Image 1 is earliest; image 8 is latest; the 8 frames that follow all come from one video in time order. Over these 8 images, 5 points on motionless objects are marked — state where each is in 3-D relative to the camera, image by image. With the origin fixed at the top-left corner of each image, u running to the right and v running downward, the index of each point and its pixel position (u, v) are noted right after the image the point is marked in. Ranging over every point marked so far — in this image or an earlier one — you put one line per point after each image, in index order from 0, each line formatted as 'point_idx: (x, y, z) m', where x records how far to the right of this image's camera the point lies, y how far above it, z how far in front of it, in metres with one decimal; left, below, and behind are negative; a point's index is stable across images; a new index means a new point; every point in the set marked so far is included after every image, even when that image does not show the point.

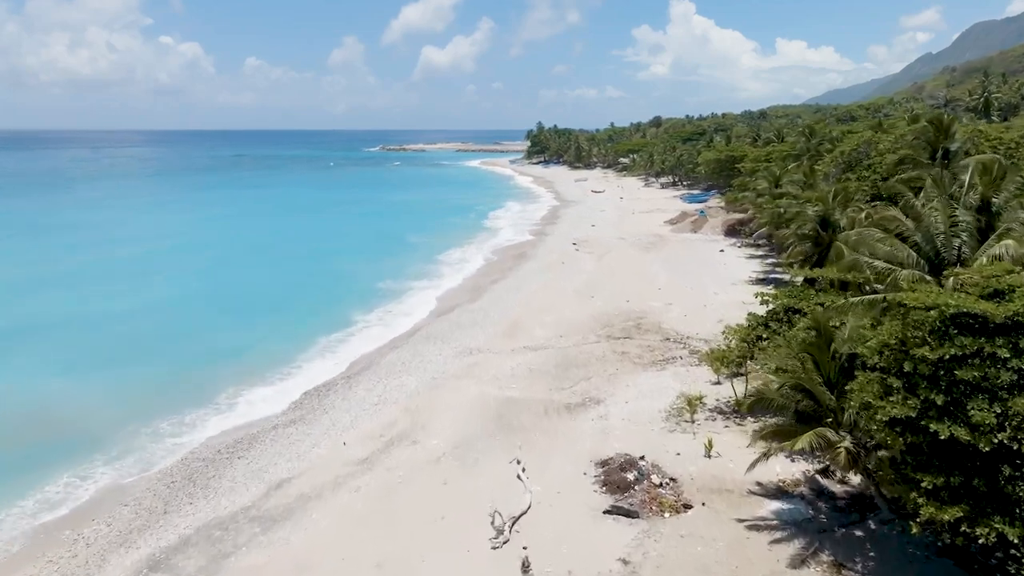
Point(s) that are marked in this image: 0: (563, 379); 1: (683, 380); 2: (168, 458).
0: (+1.5, -2.7, +19.4) m
1: (+4.8, -2.6, +18.7) m
2: (-8.3, -4.1, +15.9) m
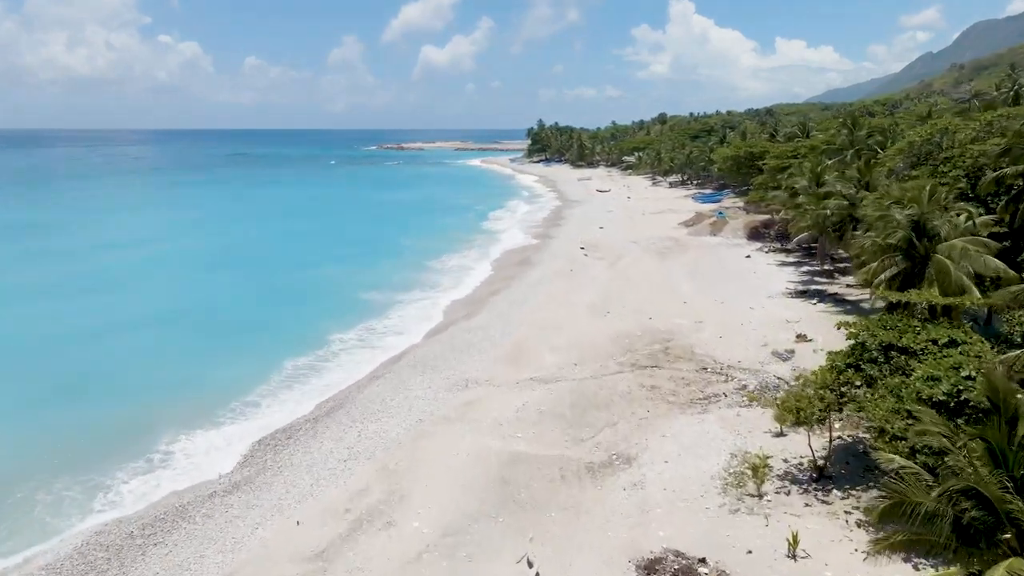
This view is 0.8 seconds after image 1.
0: (+1.6, -3.2, +15.5) m
1: (+5.0, -3.2, +14.8) m
2: (-8.2, -4.7, +12.0) m
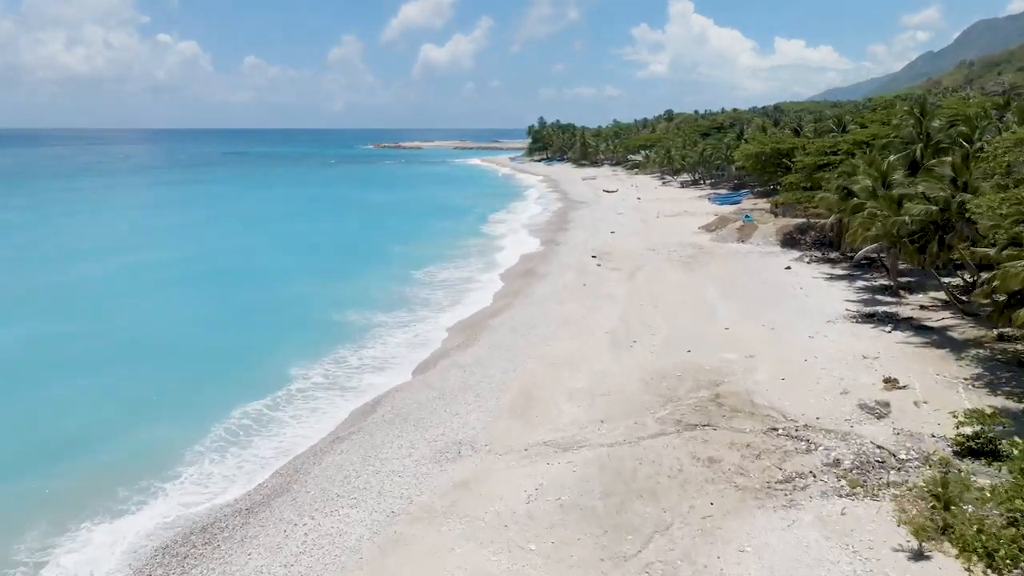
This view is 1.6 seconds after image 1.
0: (+1.8, -4.0, +10.9) m
1: (+5.1, -3.9, +10.2) m
2: (-8.0, -5.4, +7.4) m
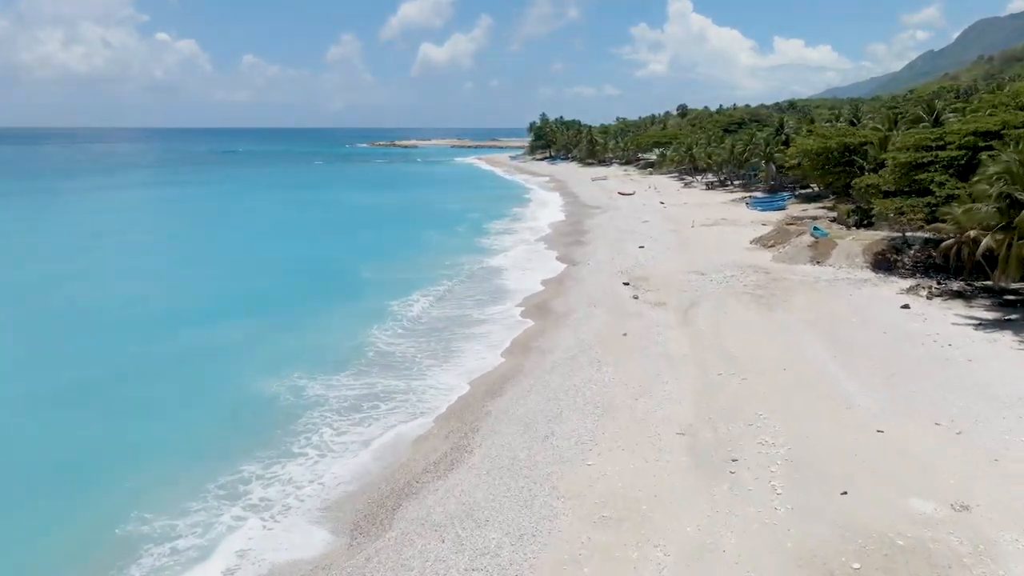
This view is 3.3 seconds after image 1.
0: (+2.1, -5.5, +2.5) m
1: (+5.4, -5.4, +1.7) m
2: (-7.7, -6.9, -1.1) m
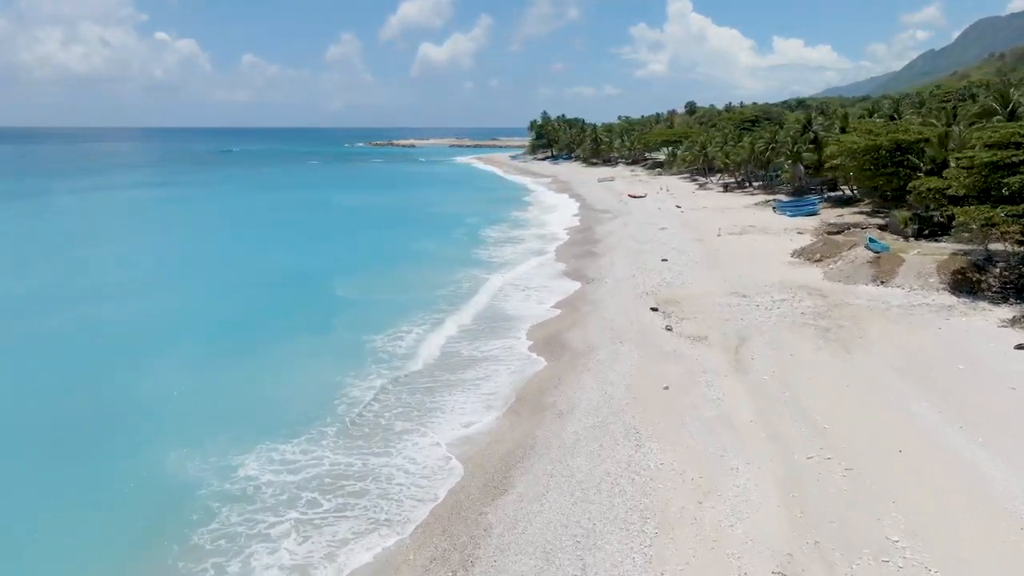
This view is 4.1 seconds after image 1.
0: (+2.3, -6.4, -2.2) m
1: (+5.6, -6.3, -2.9) m
2: (-7.6, -7.8, -5.7) m
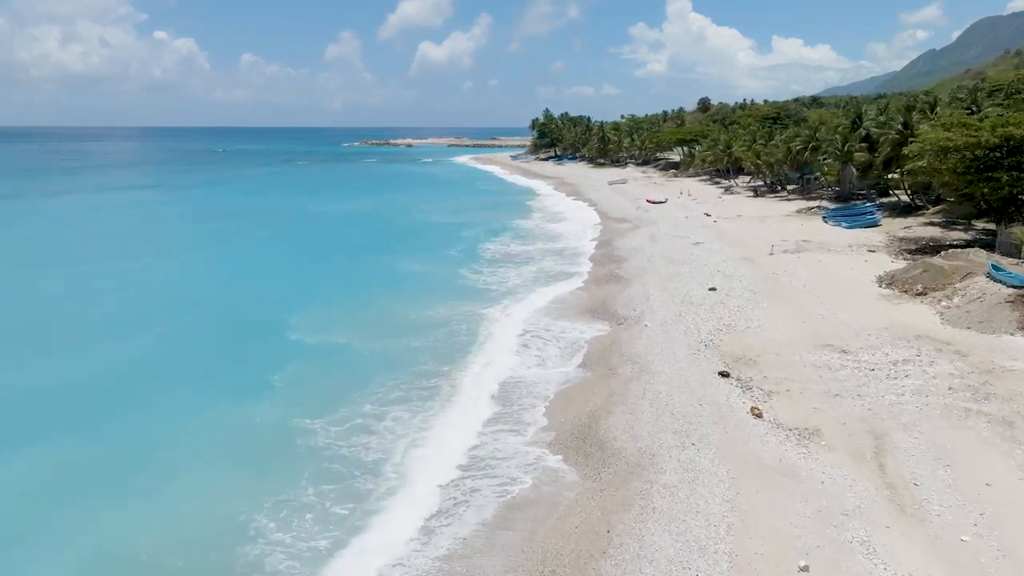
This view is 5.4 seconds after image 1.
0: (+2.5, -7.7, -8.8) m
1: (+5.8, -7.7, -9.5) m
2: (-7.3, -9.2, -12.3) m
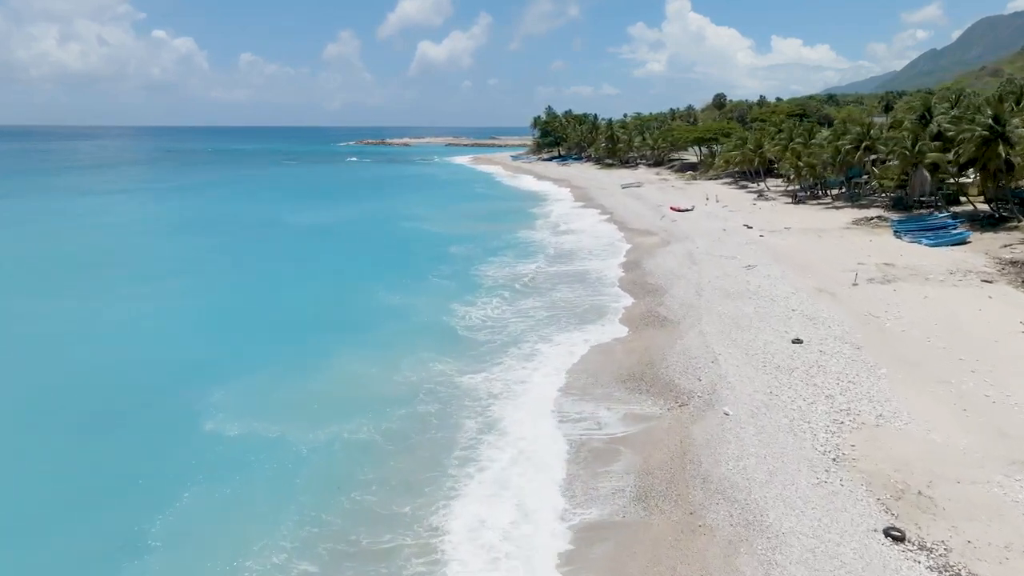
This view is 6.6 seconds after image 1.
0: (+2.8, -9.1, -15.5) m
1: (+6.1, -9.1, -16.2) m
2: (-7.0, -10.6, -19.0) m
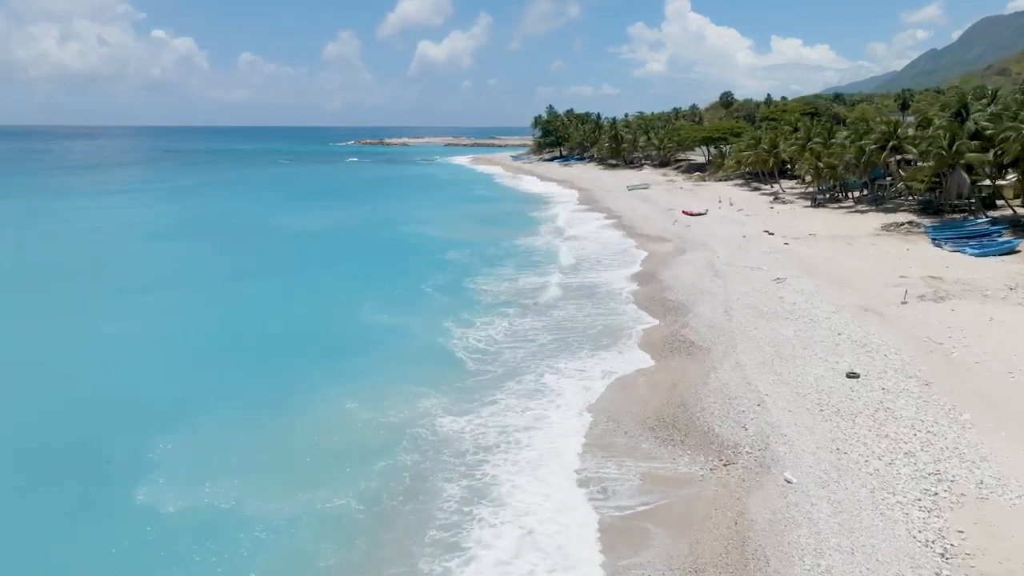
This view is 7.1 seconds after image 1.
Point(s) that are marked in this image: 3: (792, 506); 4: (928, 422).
0: (+2.9, -9.7, -18.2) m
1: (+6.2, -9.7, -18.9) m
2: (-6.9, -11.1, -21.7) m
3: (+4.3, -3.3, +9.5) m
4: (+8.1, -2.4, +12.8) m
